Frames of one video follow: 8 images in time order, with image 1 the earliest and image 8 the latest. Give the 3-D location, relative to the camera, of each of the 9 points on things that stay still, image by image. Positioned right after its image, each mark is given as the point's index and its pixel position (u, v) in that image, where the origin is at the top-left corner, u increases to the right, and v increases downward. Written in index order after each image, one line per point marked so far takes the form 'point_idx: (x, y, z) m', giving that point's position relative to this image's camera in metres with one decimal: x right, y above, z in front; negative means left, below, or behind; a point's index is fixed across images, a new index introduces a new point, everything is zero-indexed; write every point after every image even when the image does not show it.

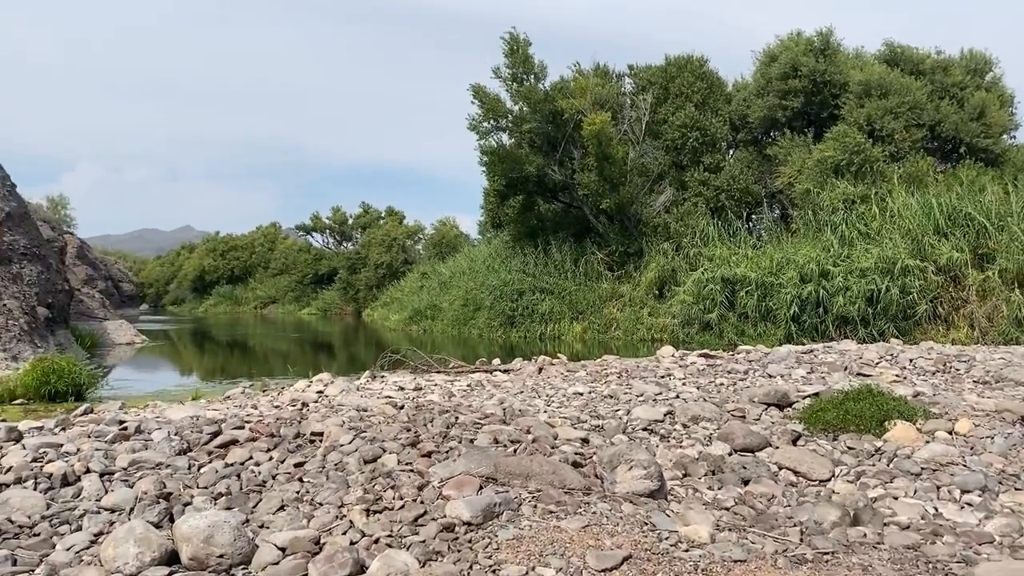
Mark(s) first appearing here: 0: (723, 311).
0: (+4.0, -0.4, +17.3) m
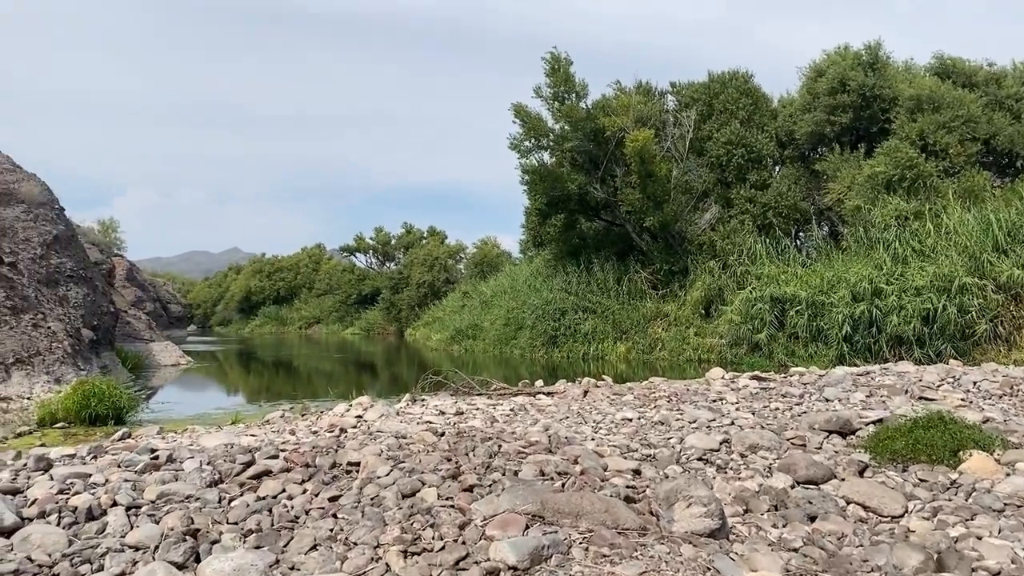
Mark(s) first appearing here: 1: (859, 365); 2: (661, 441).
0: (+4.8, -0.8, +16.8) m
1: (+5.6, -1.2, +14.6) m
2: (+1.0, -1.1, +6.2) m
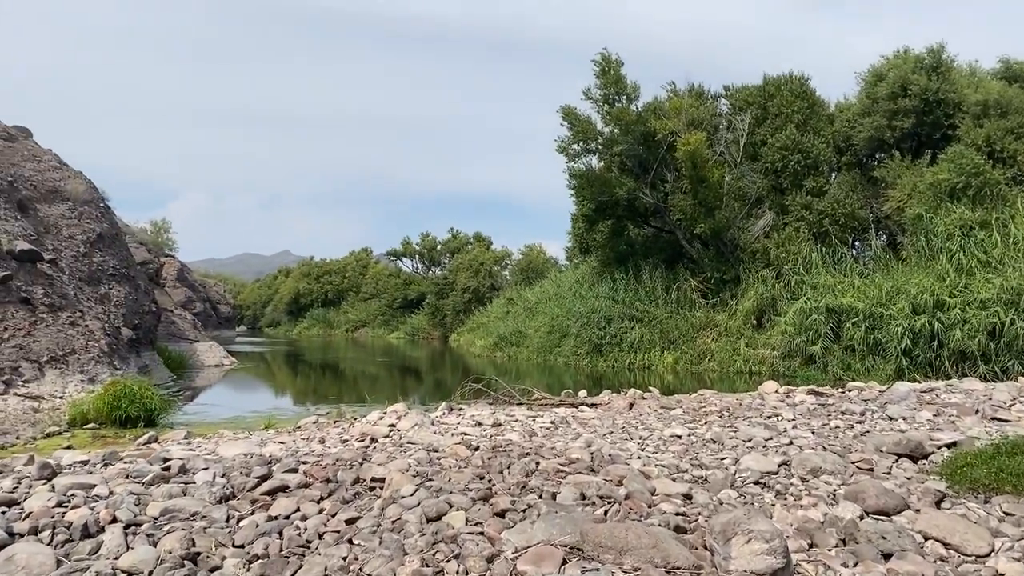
0: (+5.6, -1.0, +16.1) m
1: (+6.2, -1.4, +13.9) m
2: (+1.3, -1.1, +5.7) m
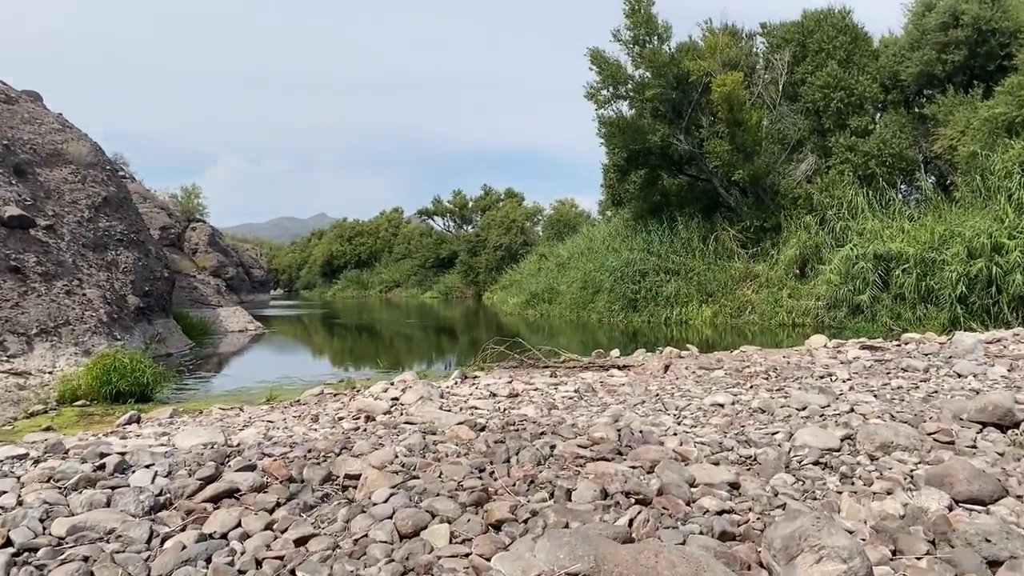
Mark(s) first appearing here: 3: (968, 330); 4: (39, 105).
0: (+6.1, -0.1, +15.1) m
1: (+6.6, -0.6, +12.8) m
2: (+1.4, -0.8, +4.8) m
3: (+6.7, -0.6, +13.4) m
4: (-8.4, +3.3, +15.9) m
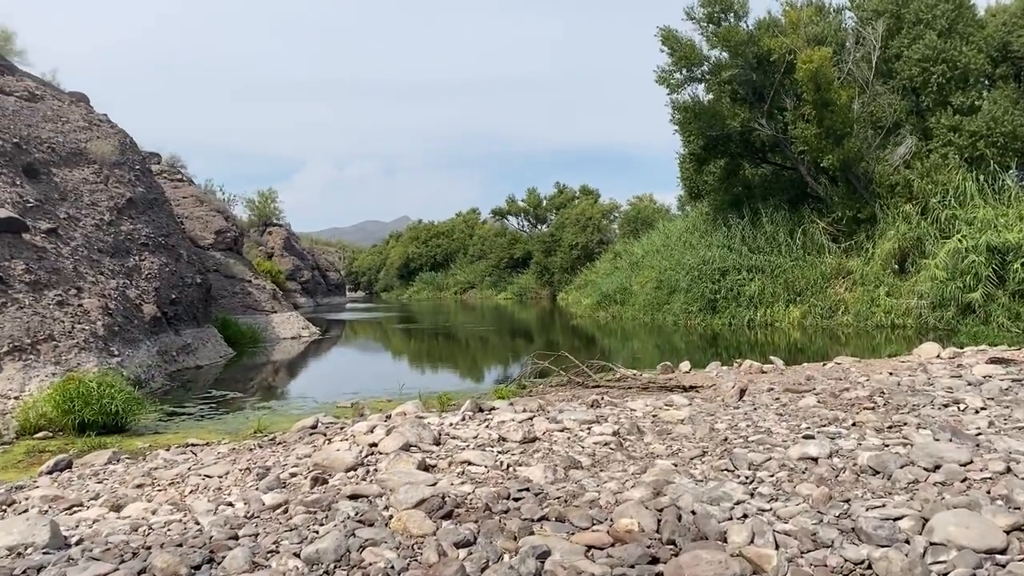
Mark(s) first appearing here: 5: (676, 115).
0: (+6.9, 0.0, +12.9) m
1: (+7.3, -0.6, +10.6) m
2: (+1.3, -0.8, +3.2) m
3: (+7.4, -0.5, +11.2) m
4: (-7.4, +3.1, +15.1) m
5: (+3.6, +3.9, +19.9) m
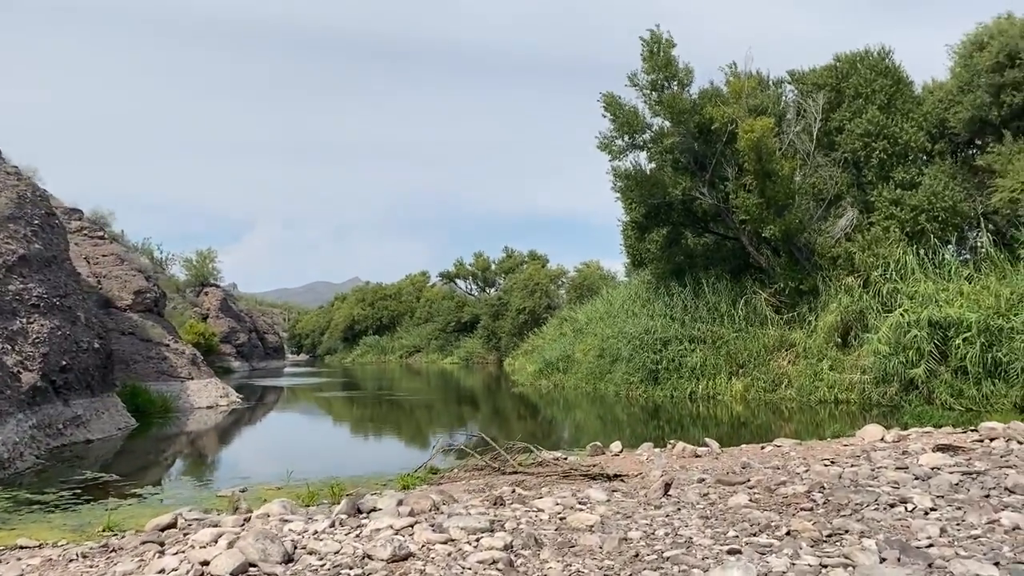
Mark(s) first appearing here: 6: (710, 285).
0: (+5.9, -1.1, +12.5) m
1: (+6.4, -1.5, +10.2) m
2: (+0.8, -1.1, +2.4) m
3: (+6.4, -1.5, +10.7) m
4: (-8.5, +2.1, +14.1) m
5: (+2.3, +2.3, +19.6) m
6: (+4.2, 0.0, +19.0) m
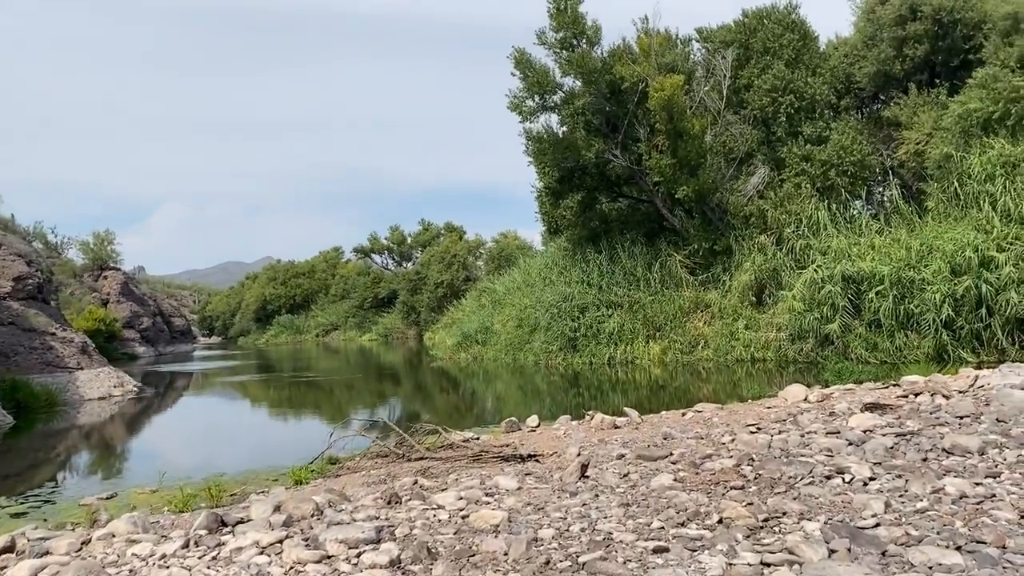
0: (+4.7, -0.5, +12.3) m
1: (+5.4, -0.9, +10.1) m
2: (+0.5, -1.0, +1.8) m
3: (+5.4, -0.9, +10.6) m
4: (-9.9, +2.2, +12.5) m
5: (+0.3, +3.0, +18.9) m
6: (+2.3, +0.8, +18.6) m
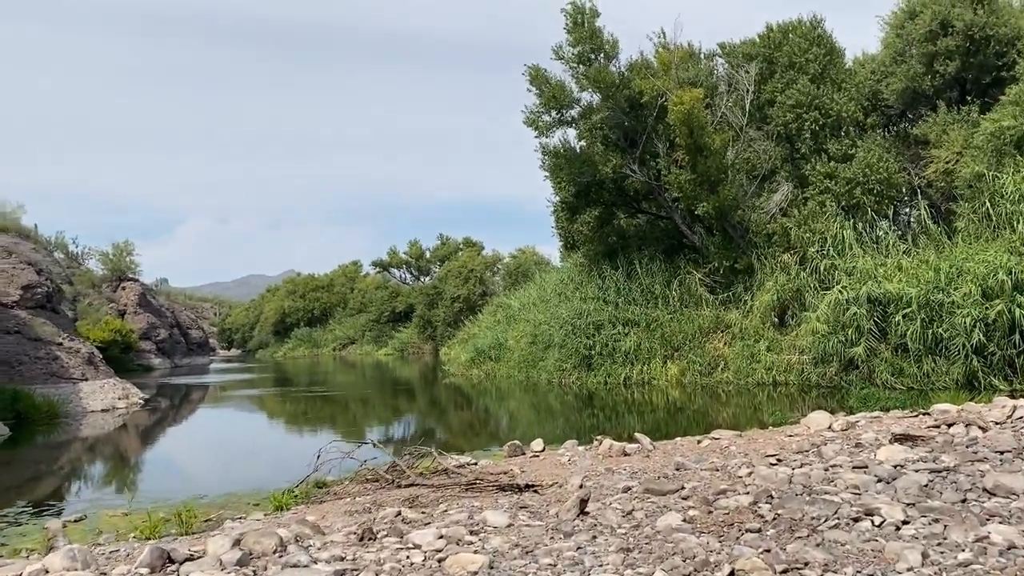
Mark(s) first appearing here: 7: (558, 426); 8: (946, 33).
0: (+4.8, -0.7, +11.7) m
1: (+5.4, -1.1, +9.5) m
2: (+0.4, -1.0, +1.3) m
3: (+5.5, -1.2, +10.0) m
4: (-9.7, +2.2, +12.3) m
5: (+0.6, +2.7, +18.5) m
6: (+2.6, +0.4, +18.1) m
7: (+0.5, -1.8, +11.7) m
8: (+8.9, +5.3, +18.3) m
